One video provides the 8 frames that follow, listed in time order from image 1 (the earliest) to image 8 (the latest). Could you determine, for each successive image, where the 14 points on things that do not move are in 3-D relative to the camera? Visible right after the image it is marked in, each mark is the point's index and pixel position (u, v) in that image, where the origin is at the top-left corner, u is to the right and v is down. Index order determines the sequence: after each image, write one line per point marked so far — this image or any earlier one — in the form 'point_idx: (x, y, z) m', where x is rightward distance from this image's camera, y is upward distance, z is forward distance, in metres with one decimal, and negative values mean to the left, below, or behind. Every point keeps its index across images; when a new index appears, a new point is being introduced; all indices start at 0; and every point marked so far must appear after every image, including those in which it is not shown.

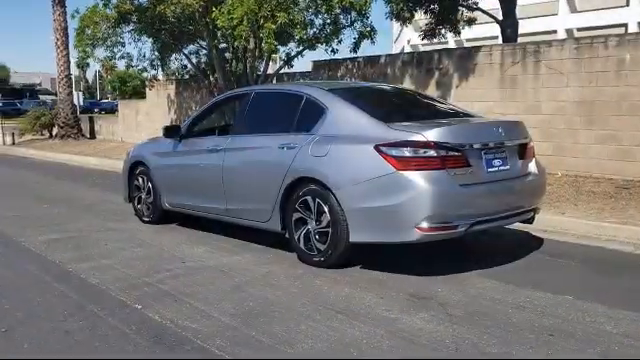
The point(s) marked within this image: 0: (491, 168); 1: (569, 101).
0: (+1.6, +0.1, +5.8) m
1: (+5.0, +1.6, +12.0) m
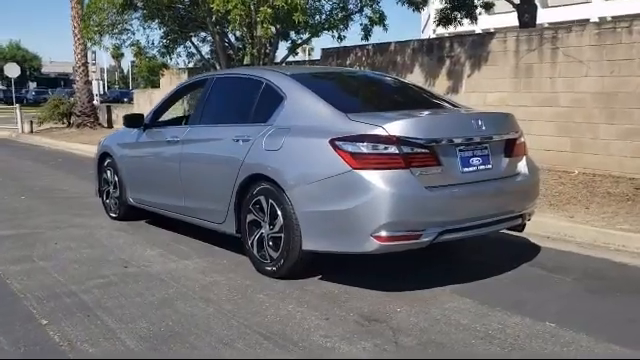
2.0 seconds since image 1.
0: (+1.2, +0.1, +4.9) m
1: (+4.9, +1.6, +11.0) m
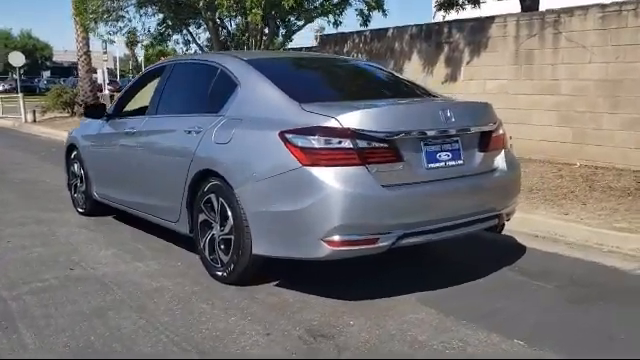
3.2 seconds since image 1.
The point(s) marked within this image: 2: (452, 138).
0: (+0.8, +0.1, +4.4) m
1: (+4.7, +1.7, +10.3) m
2: (+1.0, +0.3, +4.6) m
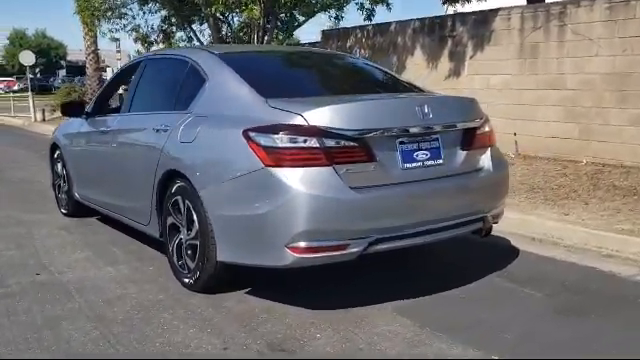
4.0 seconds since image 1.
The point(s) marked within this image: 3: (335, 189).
0: (+0.6, +0.1, +4.1) m
1: (+4.6, +1.8, +9.9) m
2: (+0.8, +0.3, +4.3) m
3: (+0.1, -0.1, +3.8) m
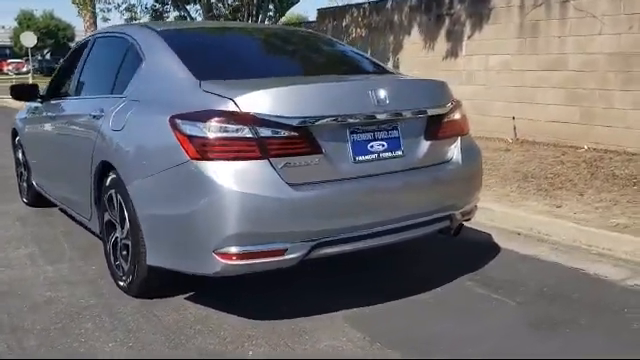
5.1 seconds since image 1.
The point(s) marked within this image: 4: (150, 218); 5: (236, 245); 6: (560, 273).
0: (+0.3, +0.1, +3.6) m
1: (+4.4, +2.0, +9.3) m
2: (+0.4, +0.3, +3.8) m
3: (-0.3, 0.0, +3.3) m
4: (-1.0, -0.2, +3.6) m
5: (-0.5, -0.4, +3.3) m
6: (+1.8, -0.7, +4.5) m
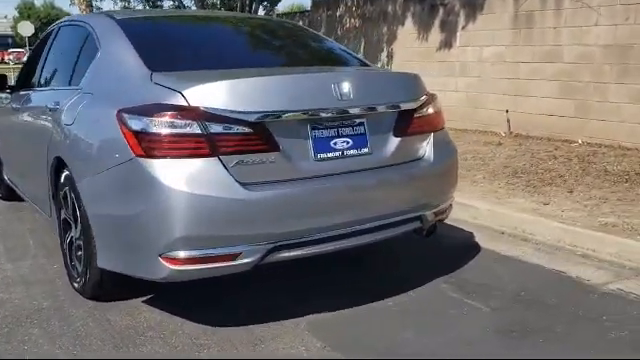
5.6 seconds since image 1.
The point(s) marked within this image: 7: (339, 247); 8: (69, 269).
0: (0.0, +0.2, +3.4) m
1: (+4.2, +2.0, +9.0) m
2: (+0.2, +0.4, +3.5) m
3: (-0.5, 0.0, +3.1) m
4: (-1.3, -0.2, +3.4) m
5: (-0.7, -0.4, +3.1) m
6: (+1.6, -0.7, +4.3) m
7: (+0.1, -0.4, +3.5) m
8: (-1.7, -0.6, +4.1) m
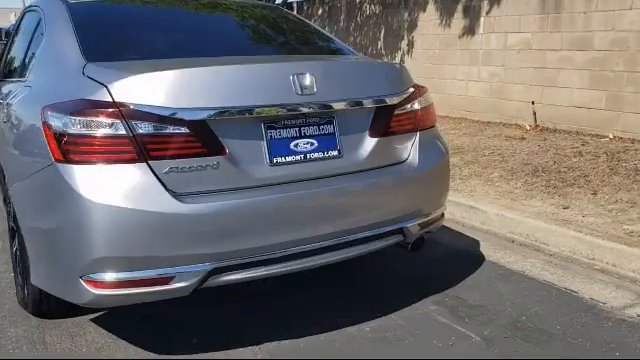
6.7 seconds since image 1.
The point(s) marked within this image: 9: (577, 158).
0: (-0.2, +0.1, +2.9) m
1: (+4.3, +2.0, +8.2) m
2: (0.0, +0.3, +3.0) m
3: (-0.7, -0.1, +2.6) m
4: (-1.5, -0.2, +3.0) m
5: (-0.9, -0.4, +2.7) m
6: (+1.4, -0.7, +3.8) m
7: (-0.1, -0.4, +3.0) m
8: (-1.9, -0.6, +3.7) m
9: (+3.2, +0.3, +7.3) m
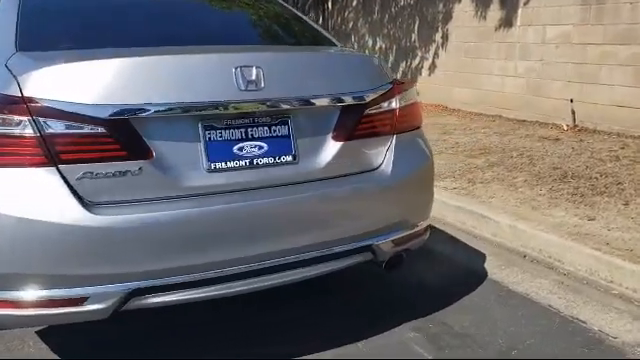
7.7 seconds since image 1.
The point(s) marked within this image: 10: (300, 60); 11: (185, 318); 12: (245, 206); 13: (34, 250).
0: (-0.4, +0.1, +2.5) m
1: (+4.5, +2.0, +7.5) m
2: (-0.2, +0.3, +2.6) m
3: (-1.0, -0.1, +2.3) m
4: (-1.7, -0.2, +2.7) m
5: (-1.2, -0.4, +2.4) m
6: (+1.3, -0.8, +3.3) m
7: (-0.3, -0.5, +2.6) m
8: (-2.0, -0.6, +3.5) m
9: (+3.3, +0.2, +6.7) m
10: (-0.1, +0.5, +2.7) m
11: (-0.7, -0.7, +3.4) m
12: (-0.3, -0.1, +2.6) m
13: (-1.1, -0.3, +2.3) m
